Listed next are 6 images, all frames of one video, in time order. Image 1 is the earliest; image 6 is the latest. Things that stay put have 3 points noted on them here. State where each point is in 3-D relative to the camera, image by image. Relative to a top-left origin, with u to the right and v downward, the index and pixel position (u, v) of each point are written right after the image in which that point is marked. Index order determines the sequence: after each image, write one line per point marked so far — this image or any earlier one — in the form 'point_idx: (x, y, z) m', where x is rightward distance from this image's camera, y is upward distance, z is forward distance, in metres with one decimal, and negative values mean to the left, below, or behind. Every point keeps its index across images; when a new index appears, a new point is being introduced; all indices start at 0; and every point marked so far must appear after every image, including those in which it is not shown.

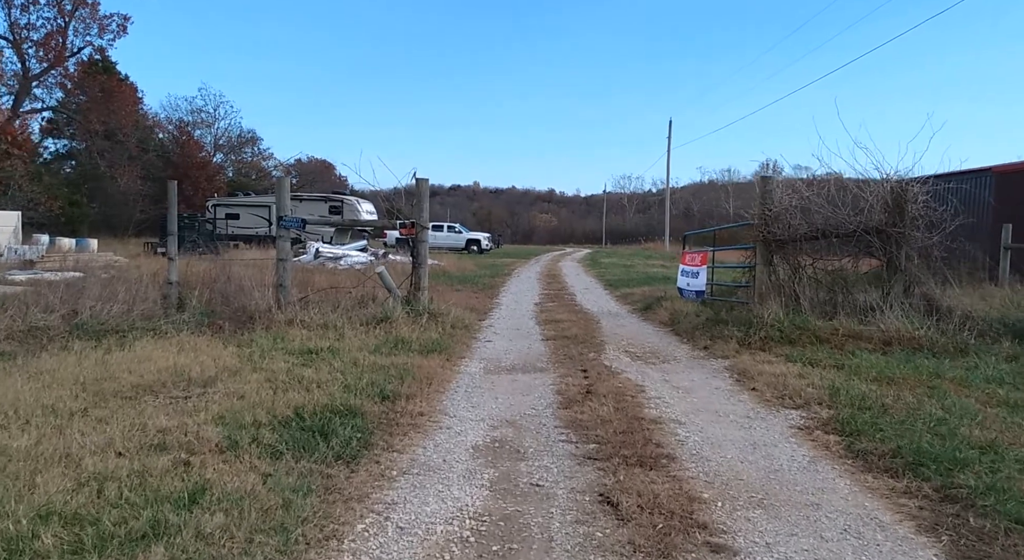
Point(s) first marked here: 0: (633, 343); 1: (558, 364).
0: (+1.5, -0.8, +8.8) m
1: (+0.5, -0.9, +7.3) m
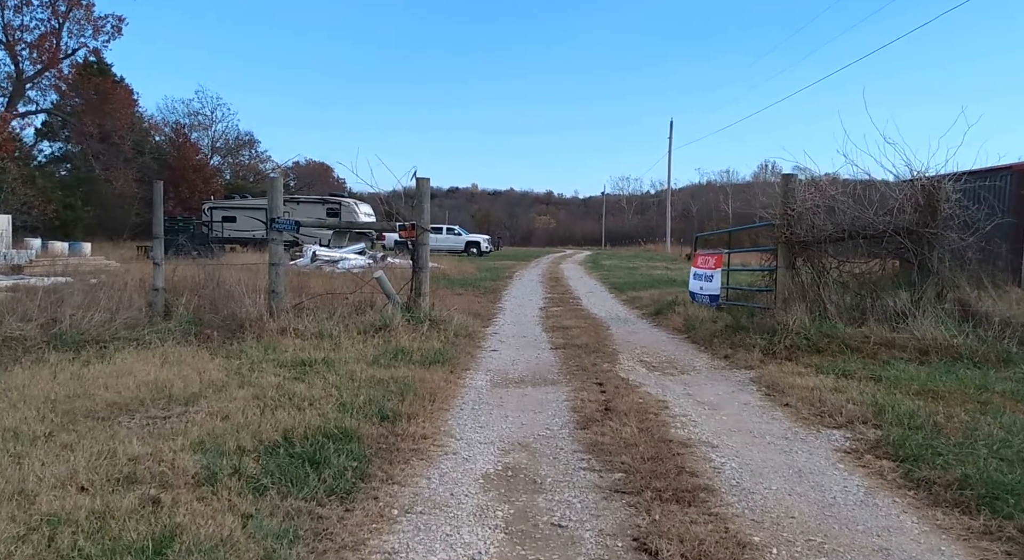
0: (+1.6, -0.9, +8.3) m
1: (+0.6, -1.0, +6.8) m
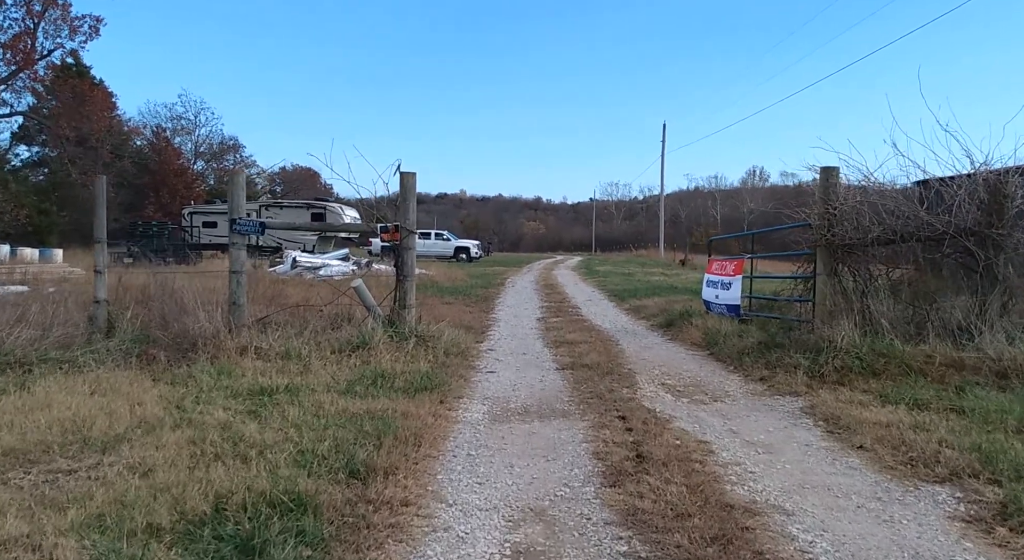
0: (+1.6, -1.0, +7.2) m
1: (+0.6, -1.0, +5.6) m
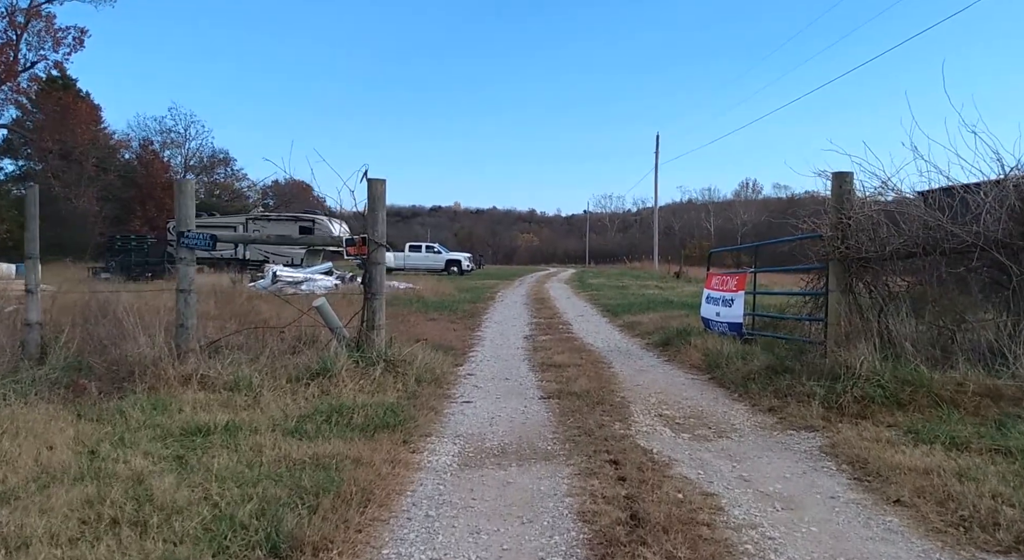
0: (+1.4, -1.1, +6.4) m
1: (+0.4, -1.2, +4.9) m
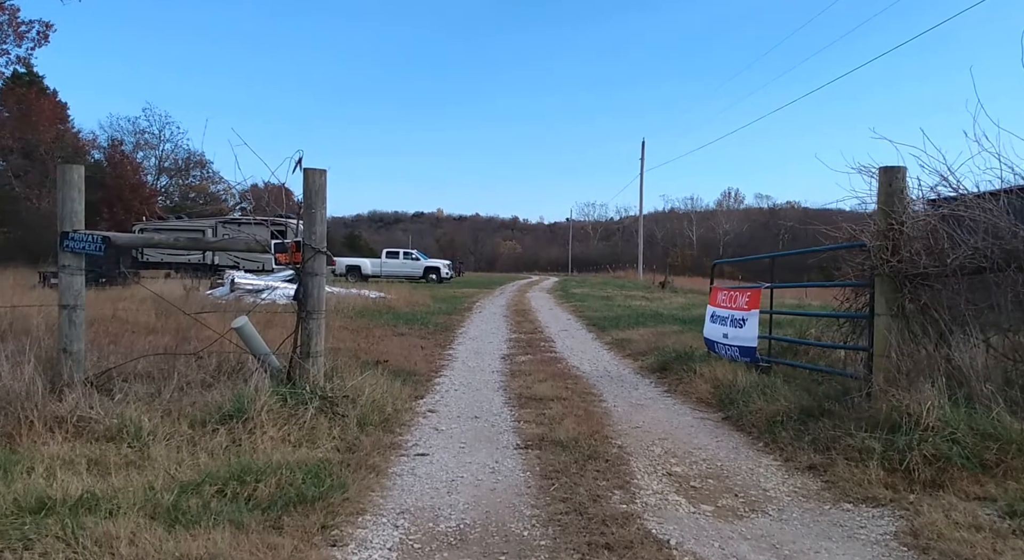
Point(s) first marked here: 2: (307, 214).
0: (+1.2, -1.3, +5.1) m
1: (+0.2, -1.3, +3.5) m
2: (-1.7, +0.5, +5.7) m
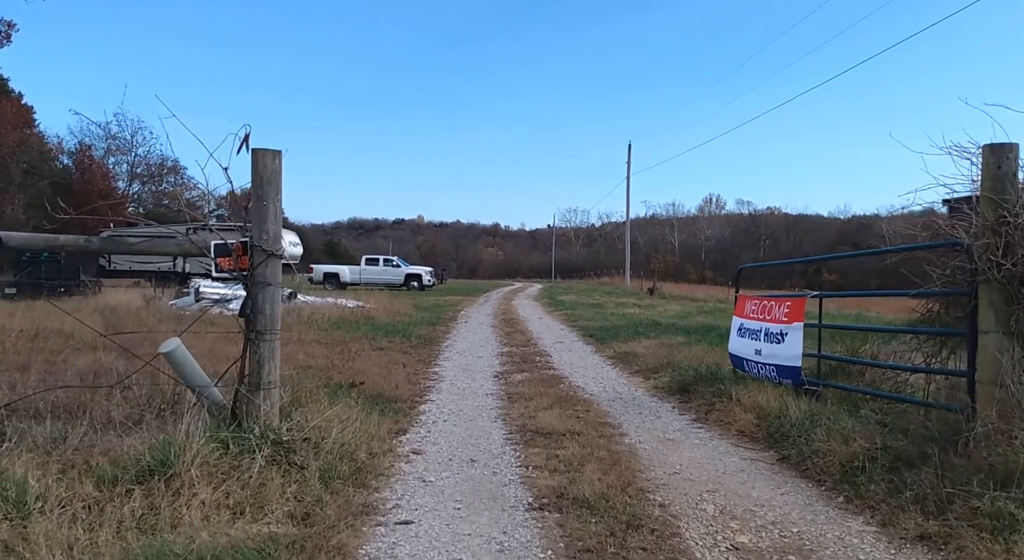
0: (+1.3, -1.3, +3.9) m
1: (+0.3, -1.3, +2.4) m
2: (-1.7, +0.5, +4.5) m
